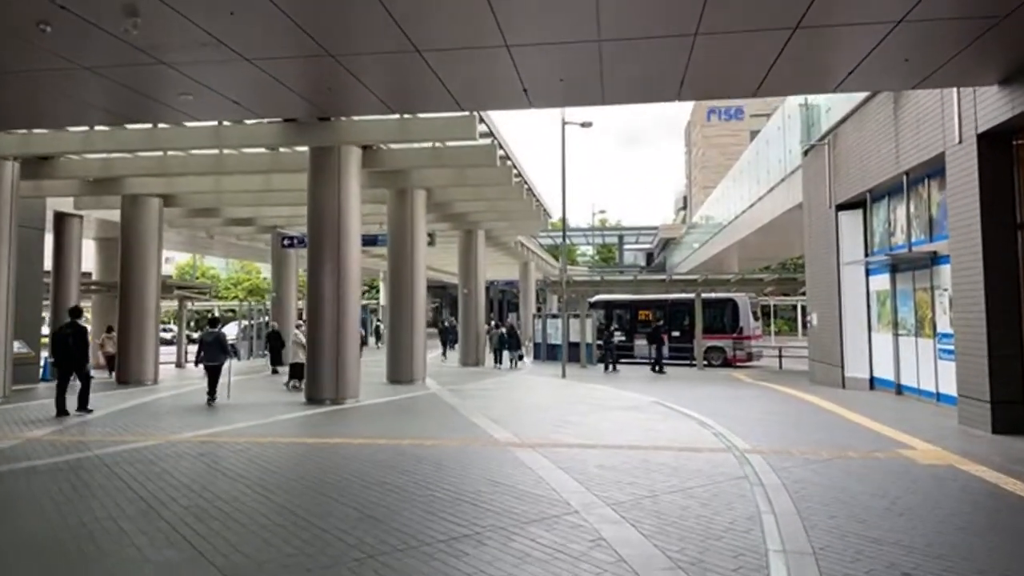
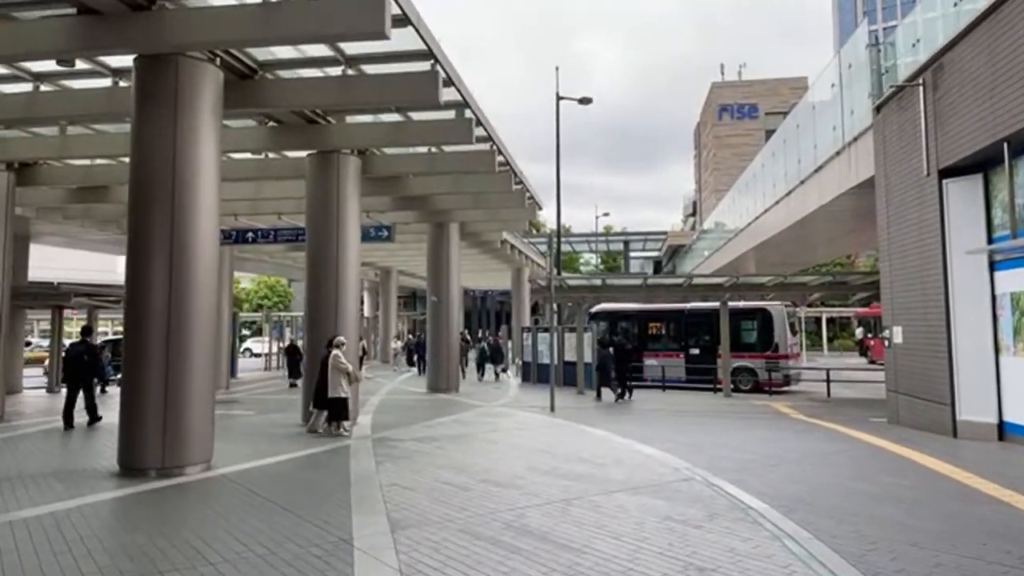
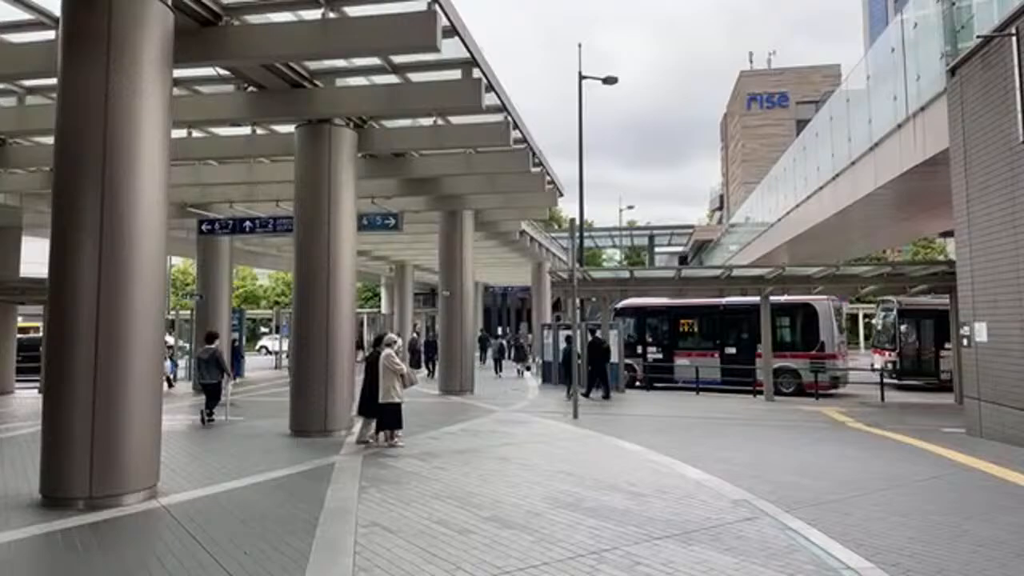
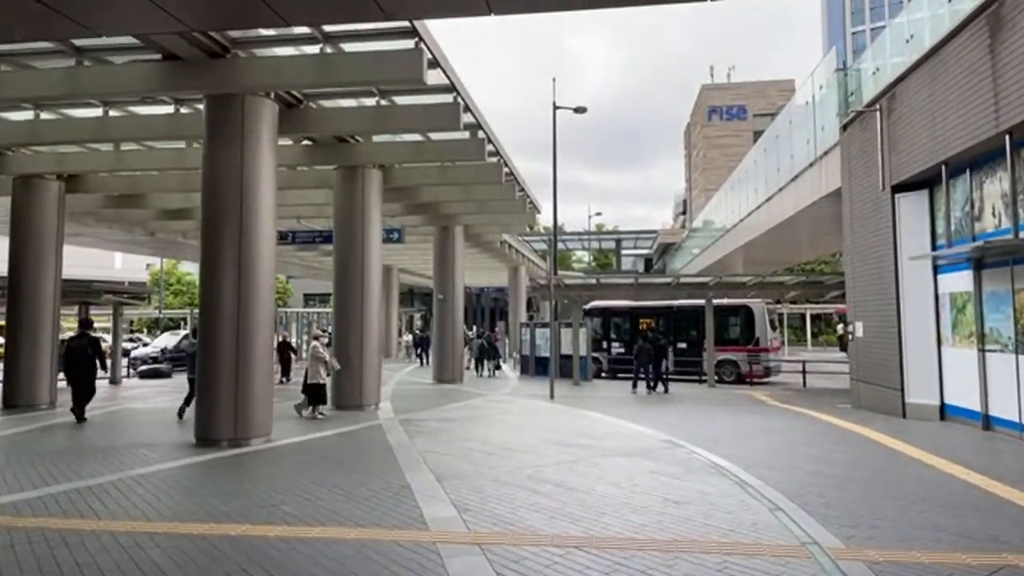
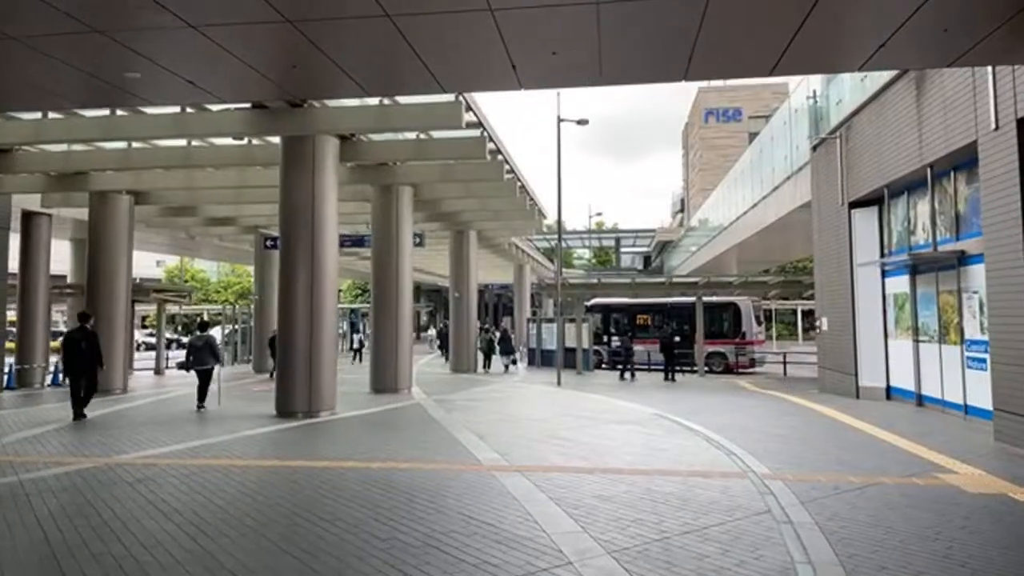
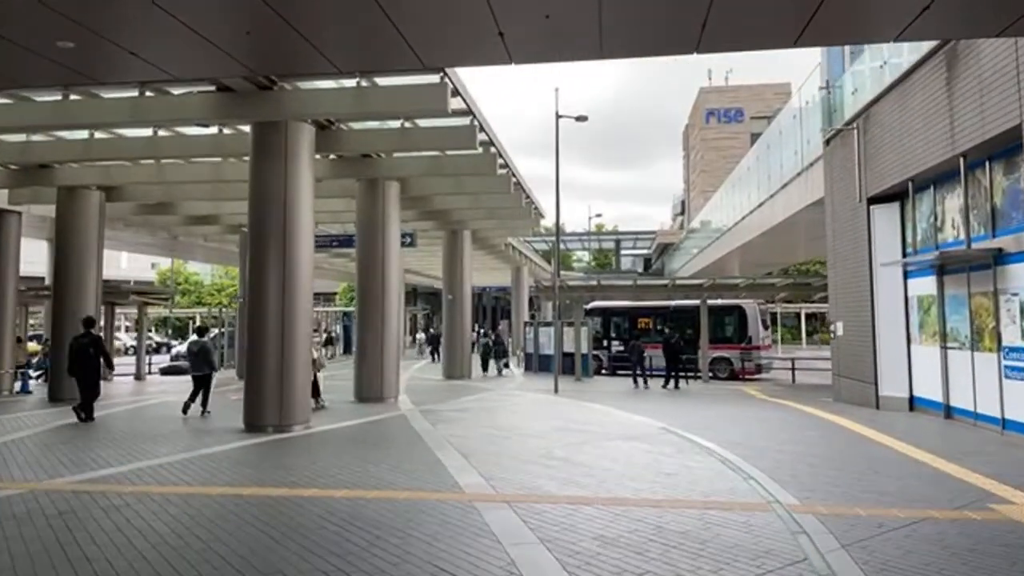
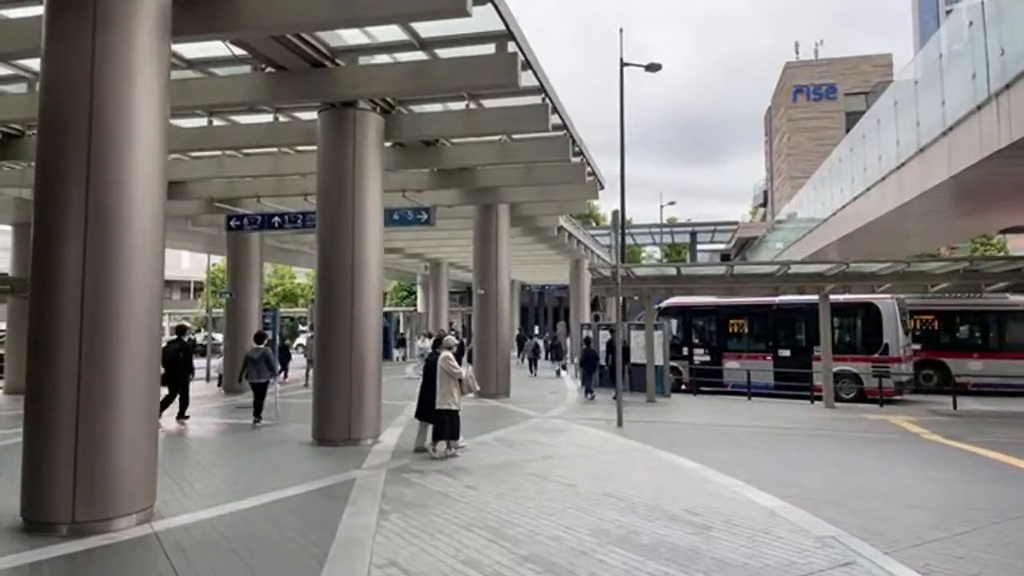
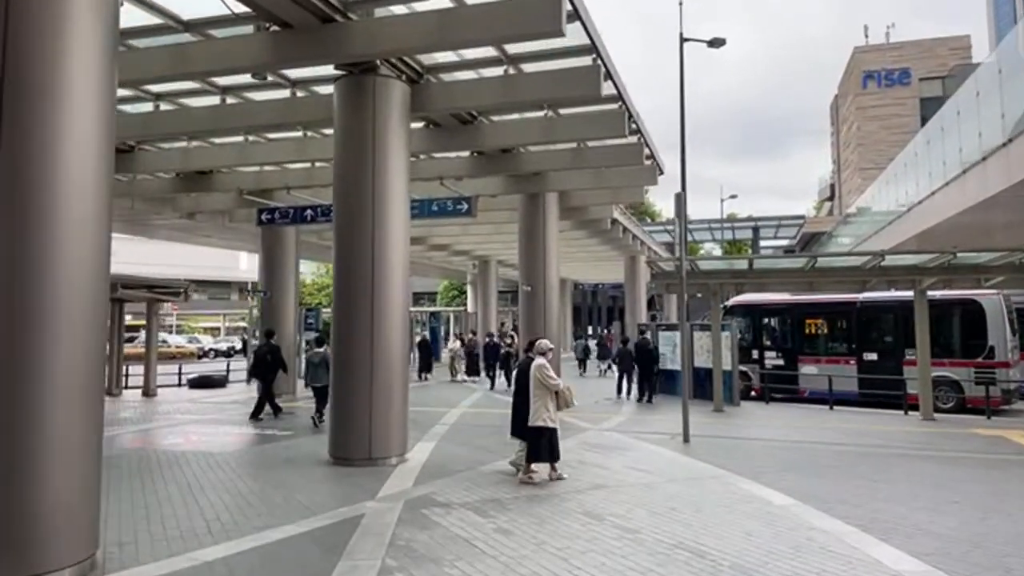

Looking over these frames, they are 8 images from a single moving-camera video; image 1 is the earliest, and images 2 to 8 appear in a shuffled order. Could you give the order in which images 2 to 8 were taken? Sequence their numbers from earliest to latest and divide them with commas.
5, 6, 4, 2, 3, 7, 8
